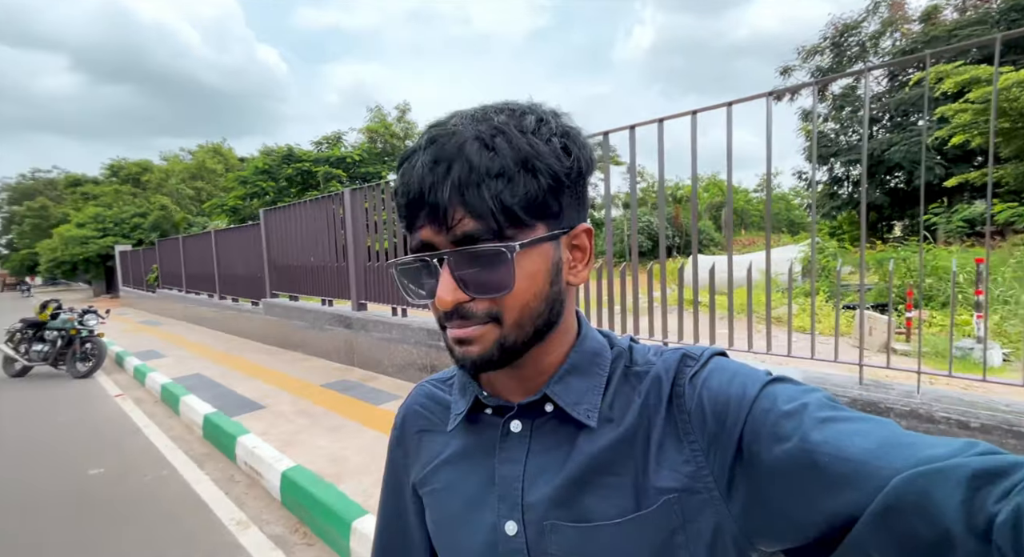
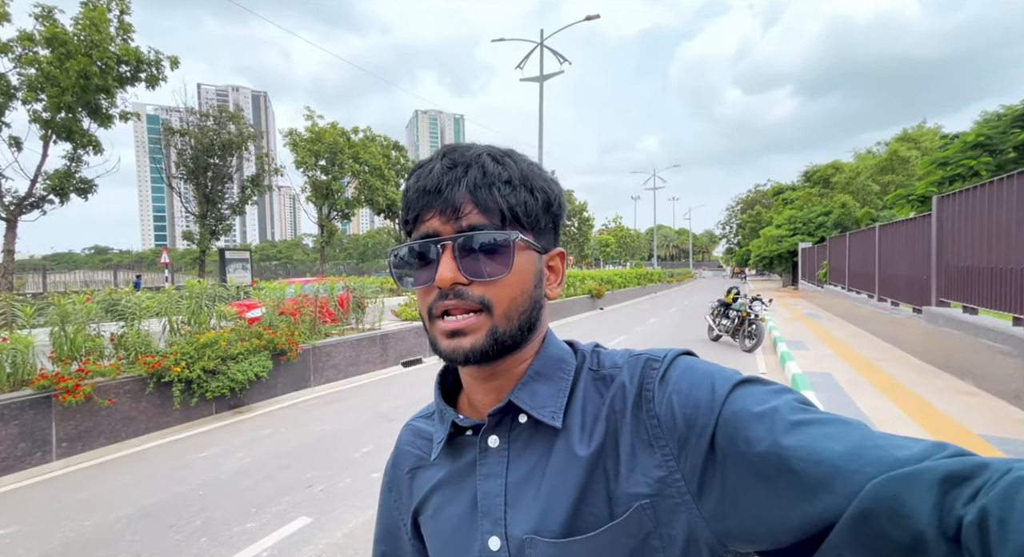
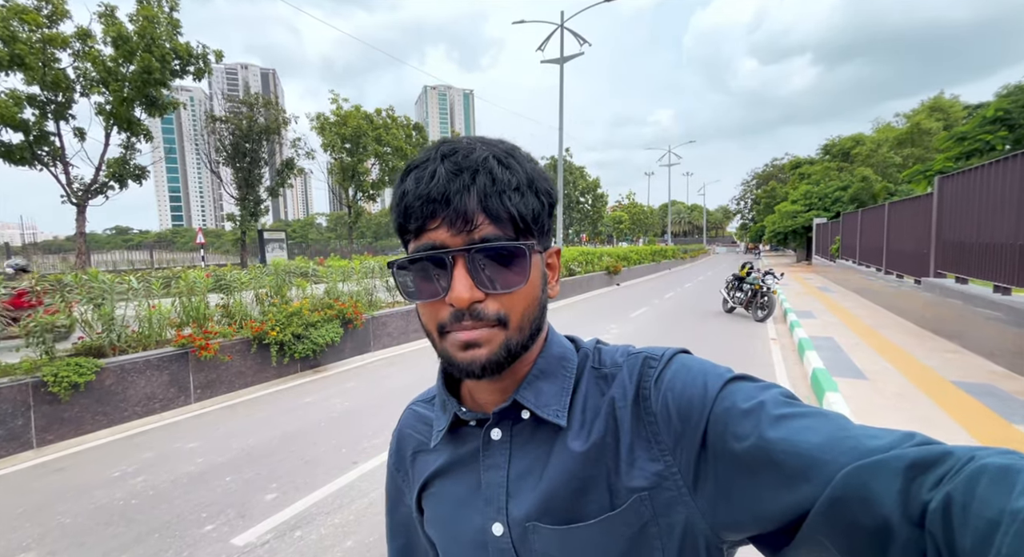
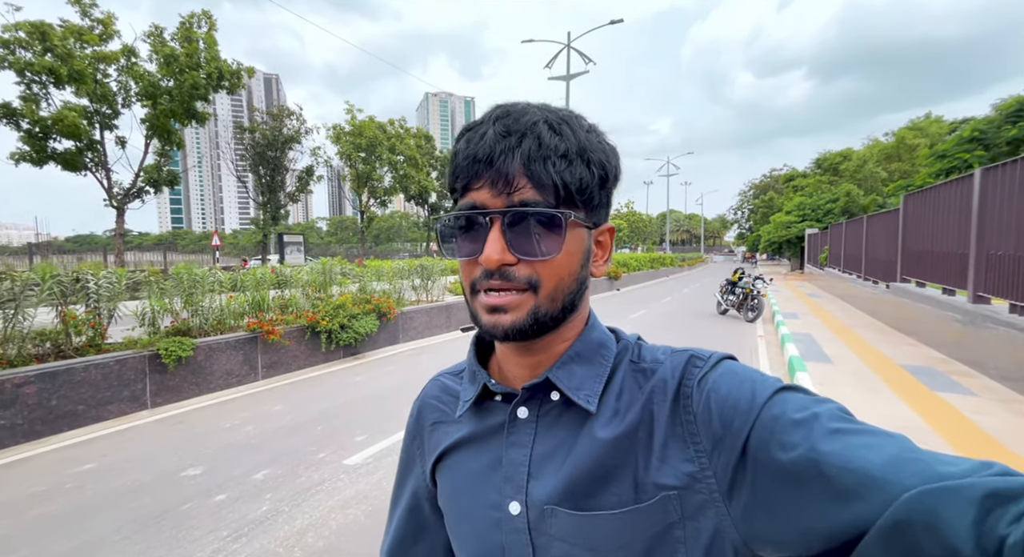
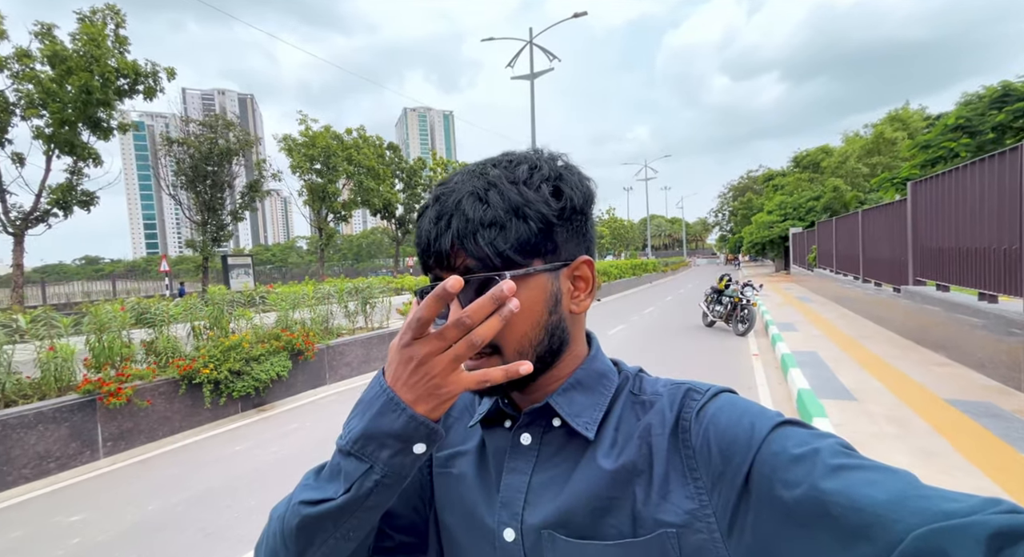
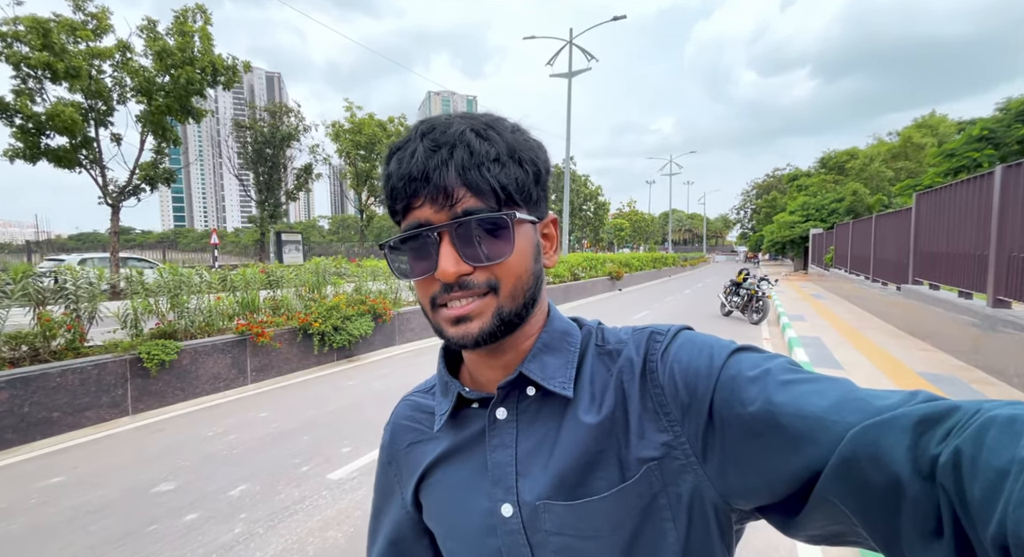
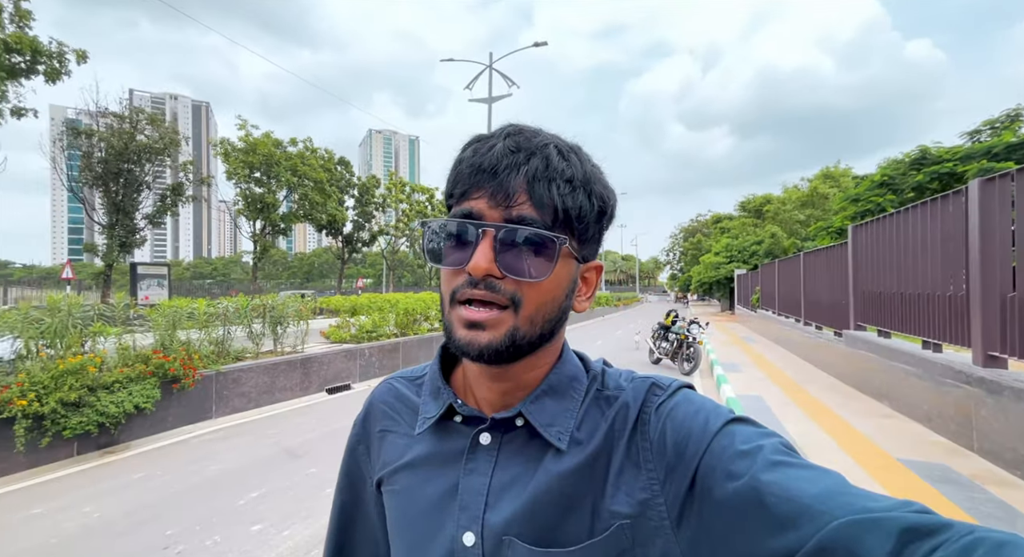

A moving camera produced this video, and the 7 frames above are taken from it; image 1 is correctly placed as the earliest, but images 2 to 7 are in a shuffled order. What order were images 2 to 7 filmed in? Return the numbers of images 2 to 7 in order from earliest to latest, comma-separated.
7, 2, 5, 3, 6, 4
